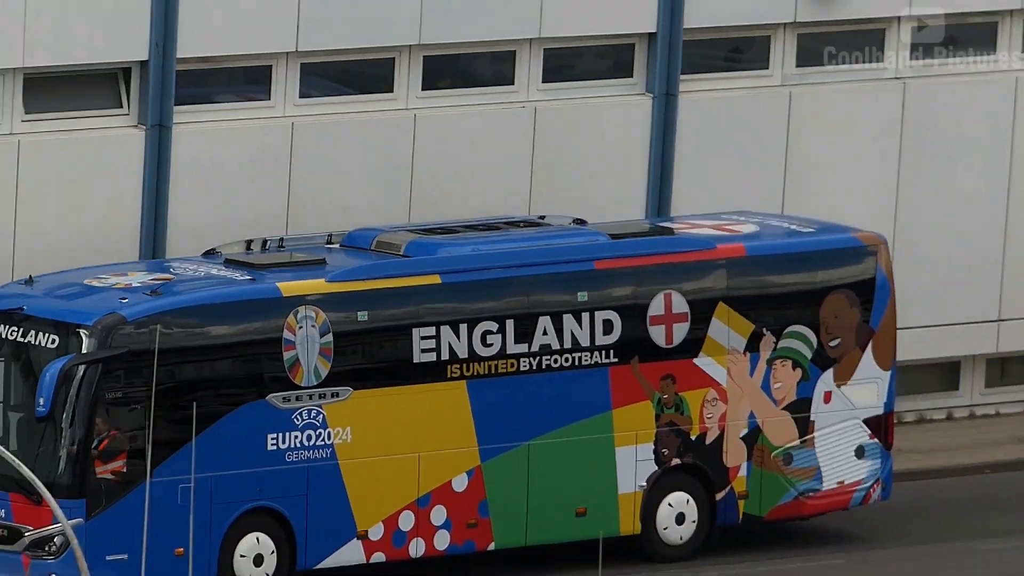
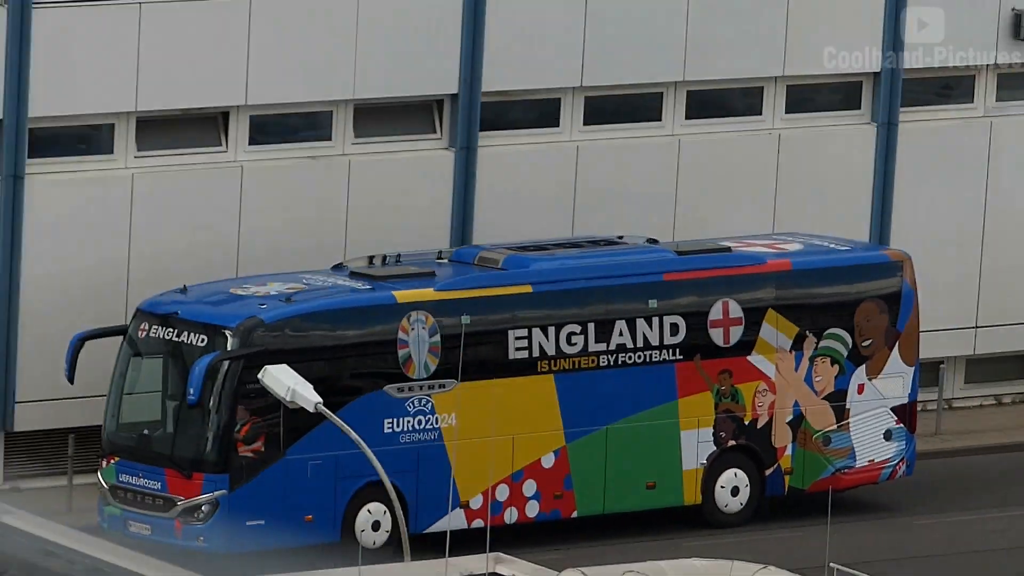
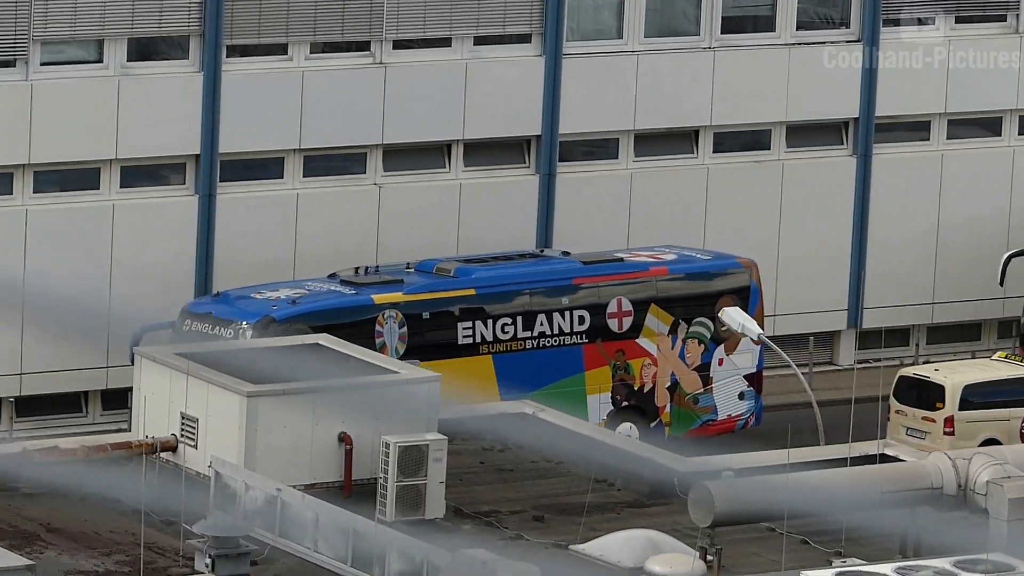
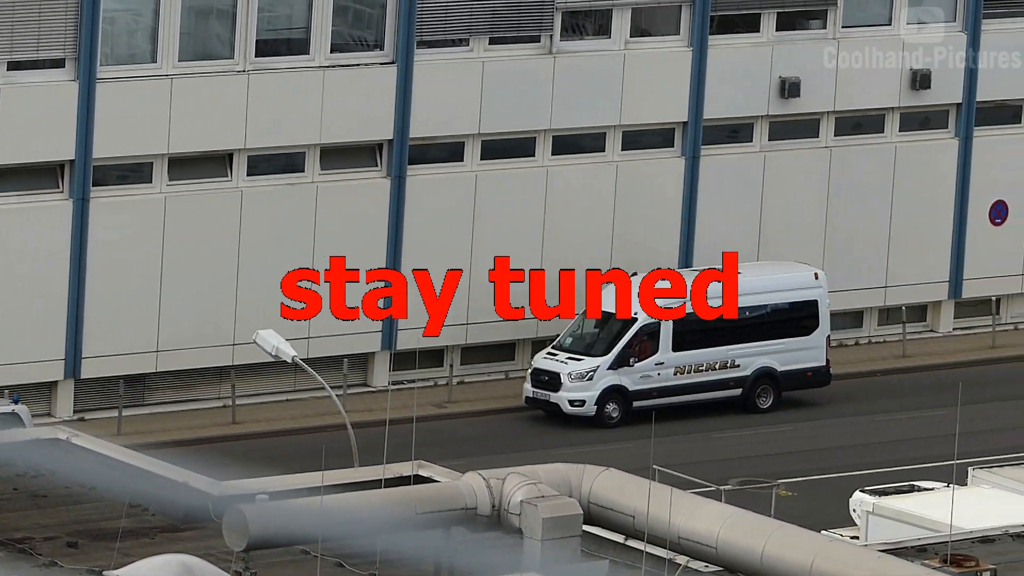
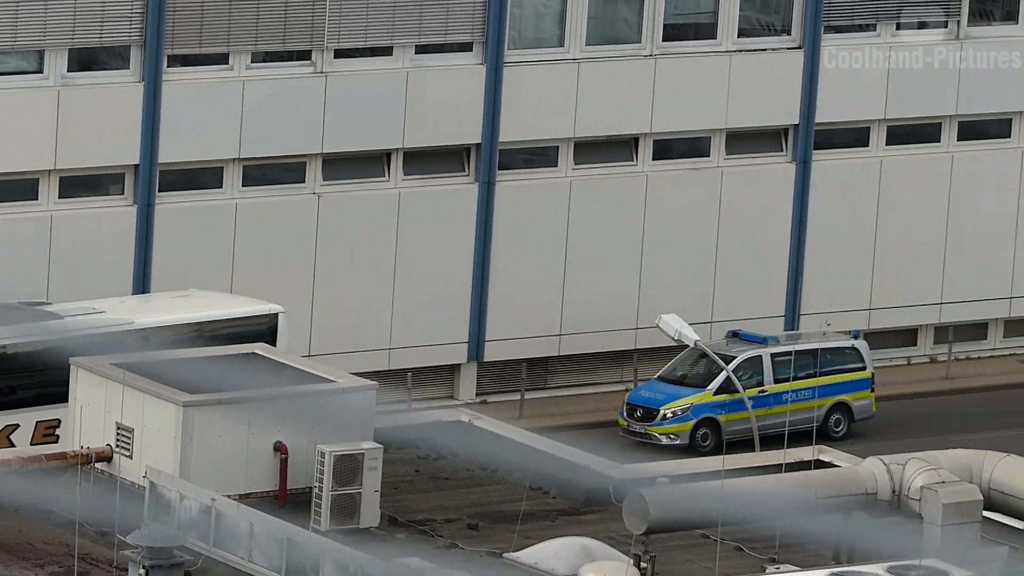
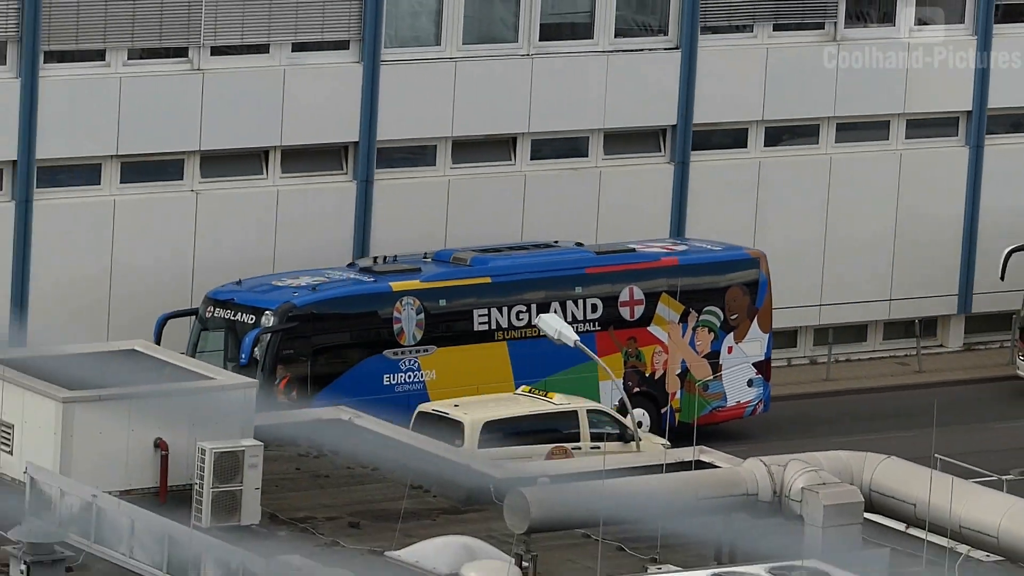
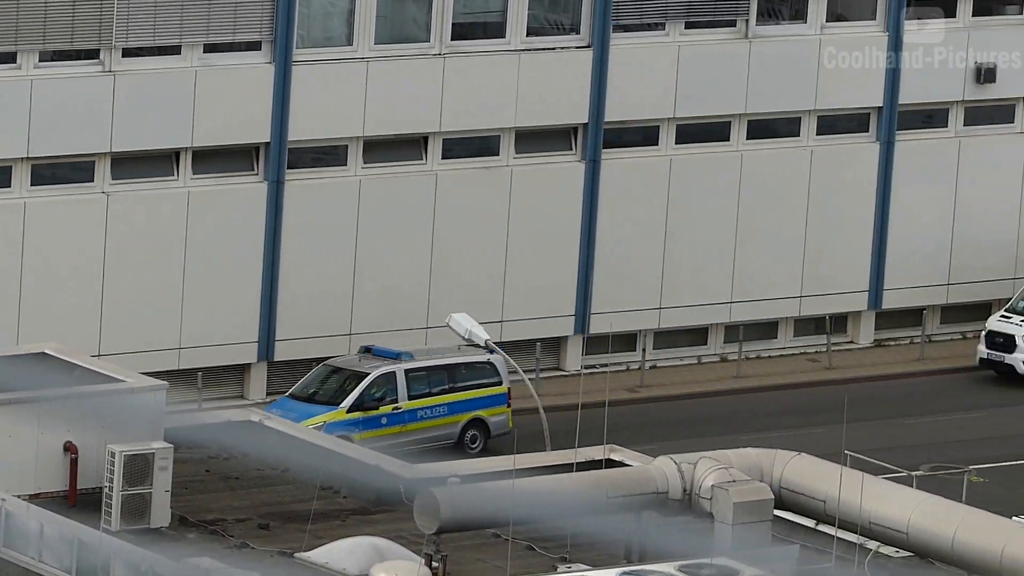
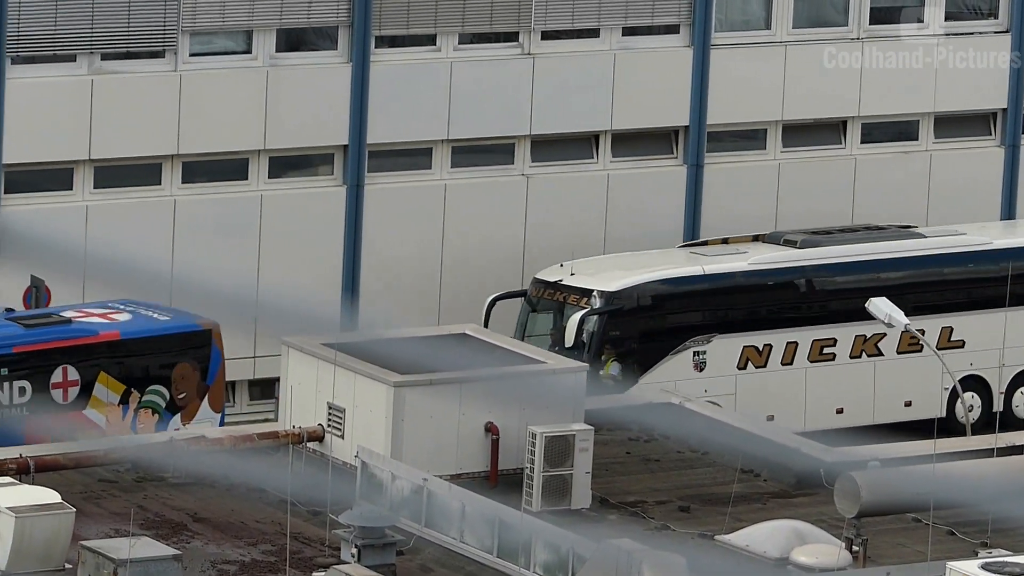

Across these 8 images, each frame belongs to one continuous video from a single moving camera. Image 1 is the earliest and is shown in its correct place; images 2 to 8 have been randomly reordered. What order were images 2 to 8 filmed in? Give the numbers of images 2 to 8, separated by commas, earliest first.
2, 6, 3, 8, 5, 7, 4
